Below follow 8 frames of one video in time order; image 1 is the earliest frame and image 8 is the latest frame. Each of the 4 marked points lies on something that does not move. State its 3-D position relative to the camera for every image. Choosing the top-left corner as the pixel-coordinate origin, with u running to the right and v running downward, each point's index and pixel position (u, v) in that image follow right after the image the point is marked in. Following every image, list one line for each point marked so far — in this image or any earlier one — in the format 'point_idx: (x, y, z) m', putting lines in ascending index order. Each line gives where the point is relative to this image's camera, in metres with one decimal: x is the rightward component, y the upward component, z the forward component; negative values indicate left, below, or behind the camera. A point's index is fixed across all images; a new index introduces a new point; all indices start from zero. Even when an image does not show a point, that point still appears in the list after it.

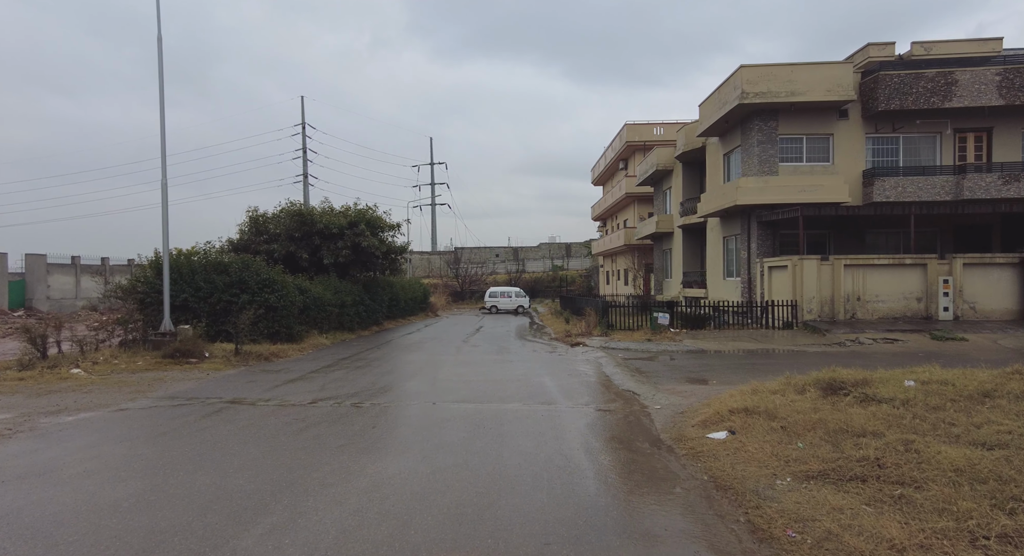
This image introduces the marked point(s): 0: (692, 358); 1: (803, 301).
0: (+4.3, -1.8, +14.5) m
1: (+9.1, -0.7, +19.0) m
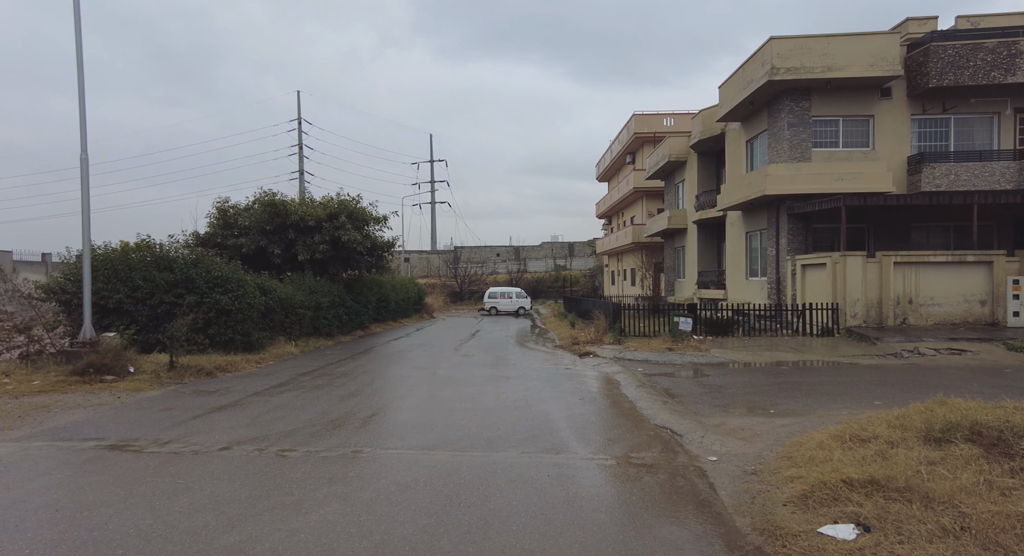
0: (+4.2, -1.8, +12.1) m
1: (+9.1, -0.7, +16.7) m
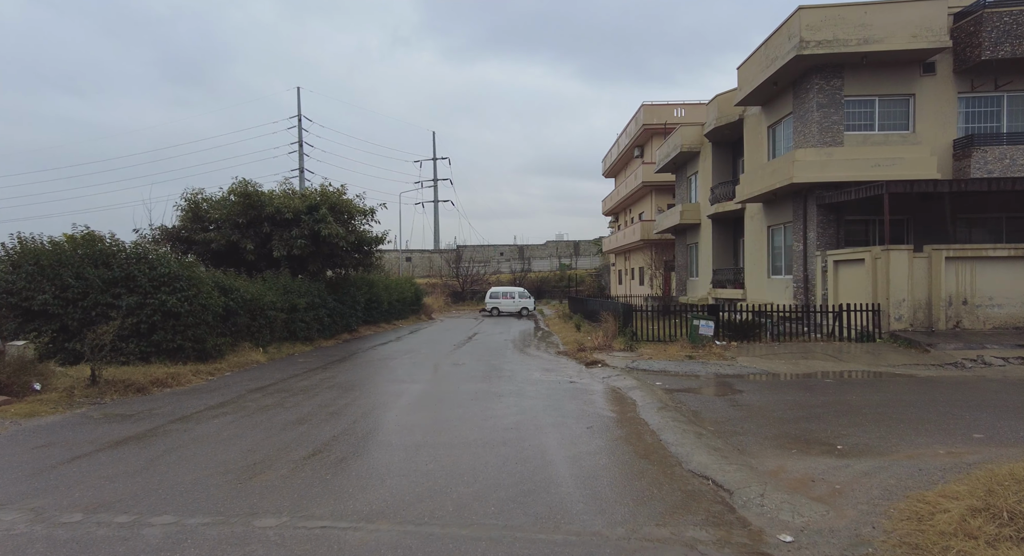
0: (+4.1, -1.7, +10.2) m
1: (+9.1, -0.7, +14.7) m
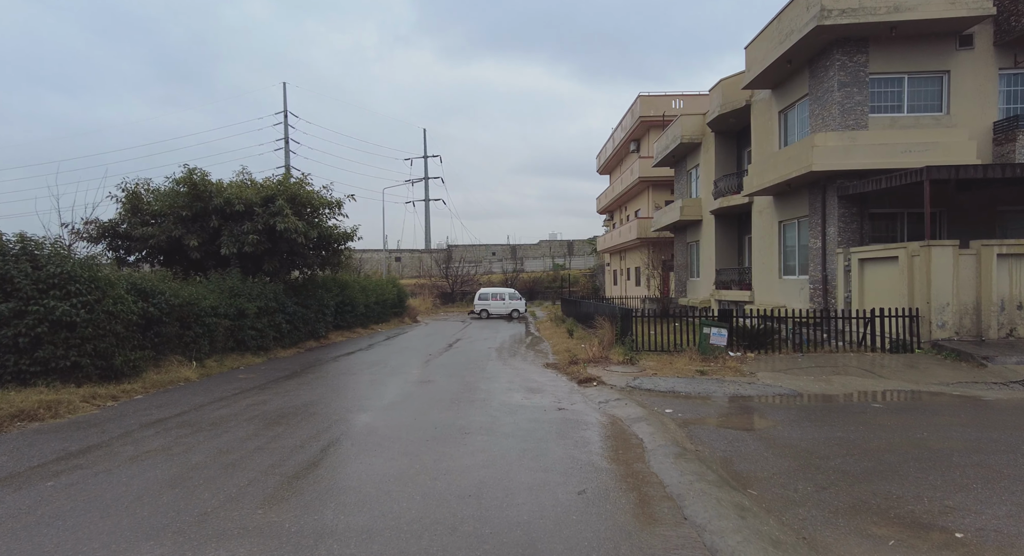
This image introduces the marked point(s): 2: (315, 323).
0: (+3.8, -1.7, +8.2) m
1: (+8.7, -0.7, +12.8) m
2: (-5.5, -1.2, +17.0) m
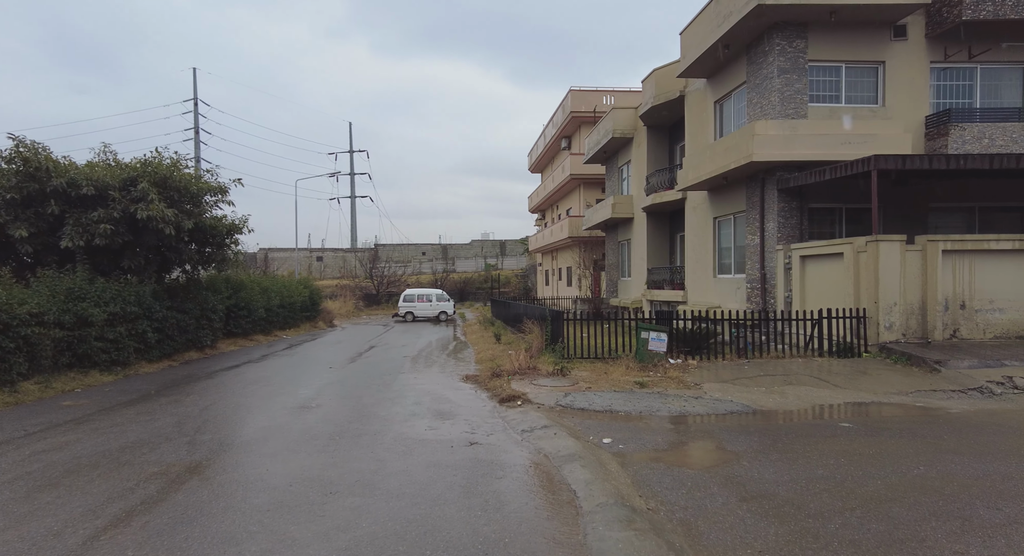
0: (+2.7, -1.7, +6.9) m
1: (+7.1, -0.6, +11.9) m
2: (-7.4, -1.2, +14.5) m
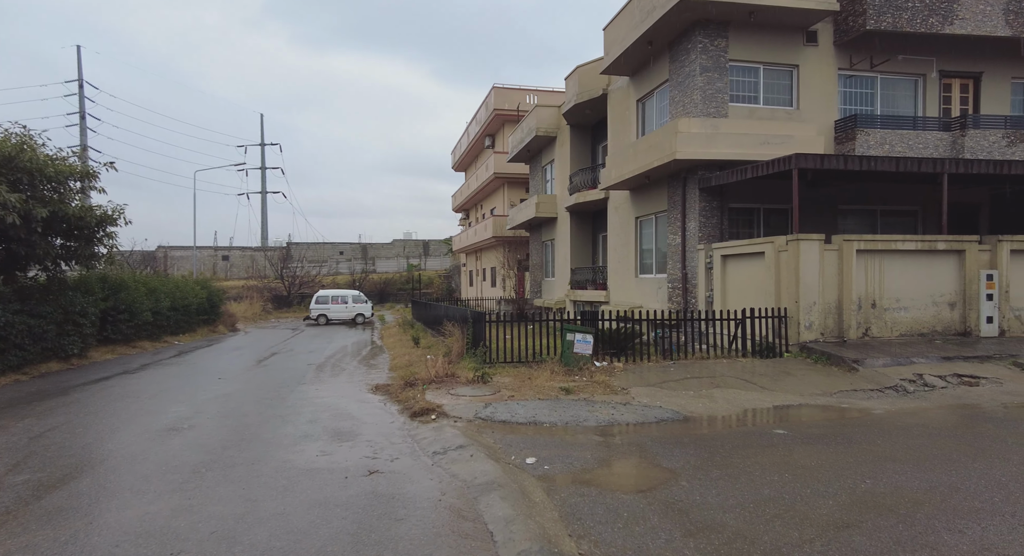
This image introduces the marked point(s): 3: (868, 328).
0: (+1.8, -1.7, +6.4) m
1: (+5.5, -0.6, +11.9) m
2: (-9.2, -1.2, +12.7) m
3: (+7.1, -1.0, +12.3) m
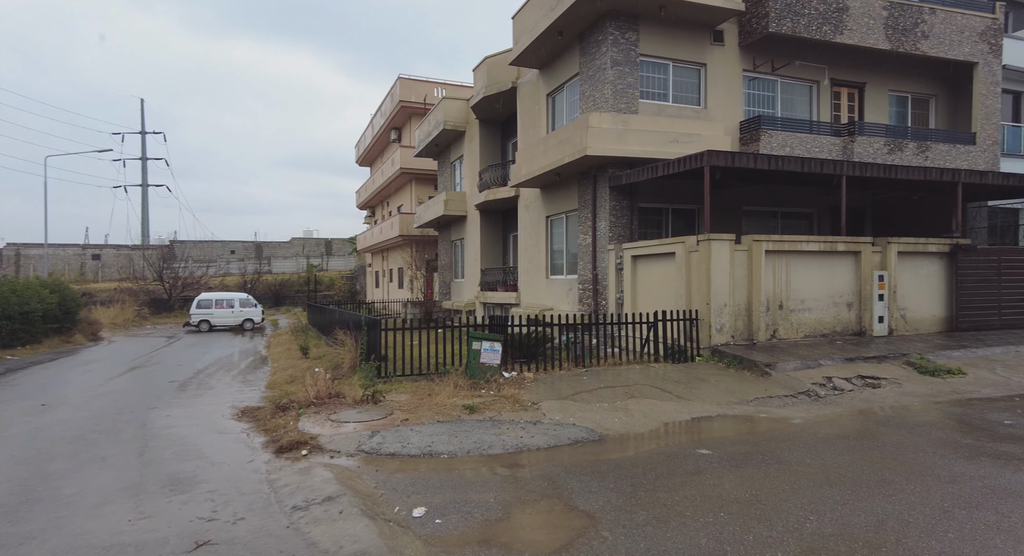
0: (+0.8, -1.7, +5.5) m
1: (+3.7, -0.7, +11.6) m
2: (-11.0, -1.3, +10.2) m
3: (+5.2, -1.0, +12.2) m
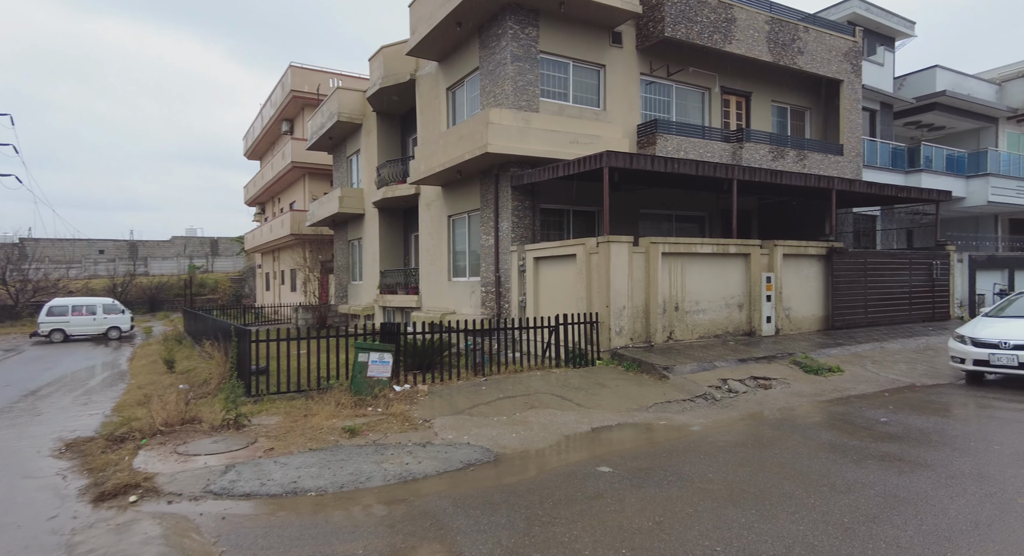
0: (-0.1, -1.8, +4.9) m
1: (+1.8, -0.7, +11.3) m
2: (-12.5, -1.4, +7.7) m
3: (+3.2, -1.1, +12.2) m
